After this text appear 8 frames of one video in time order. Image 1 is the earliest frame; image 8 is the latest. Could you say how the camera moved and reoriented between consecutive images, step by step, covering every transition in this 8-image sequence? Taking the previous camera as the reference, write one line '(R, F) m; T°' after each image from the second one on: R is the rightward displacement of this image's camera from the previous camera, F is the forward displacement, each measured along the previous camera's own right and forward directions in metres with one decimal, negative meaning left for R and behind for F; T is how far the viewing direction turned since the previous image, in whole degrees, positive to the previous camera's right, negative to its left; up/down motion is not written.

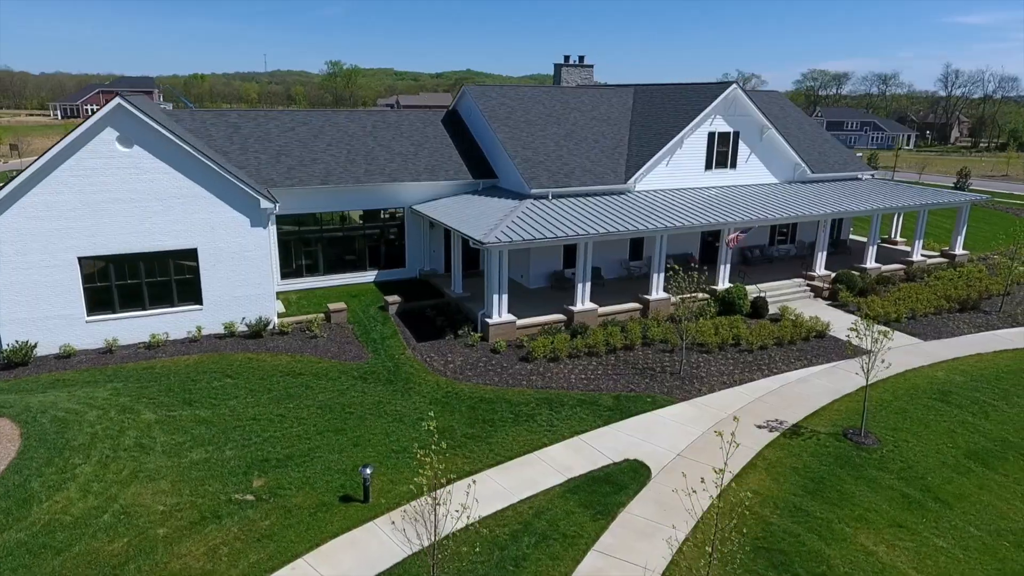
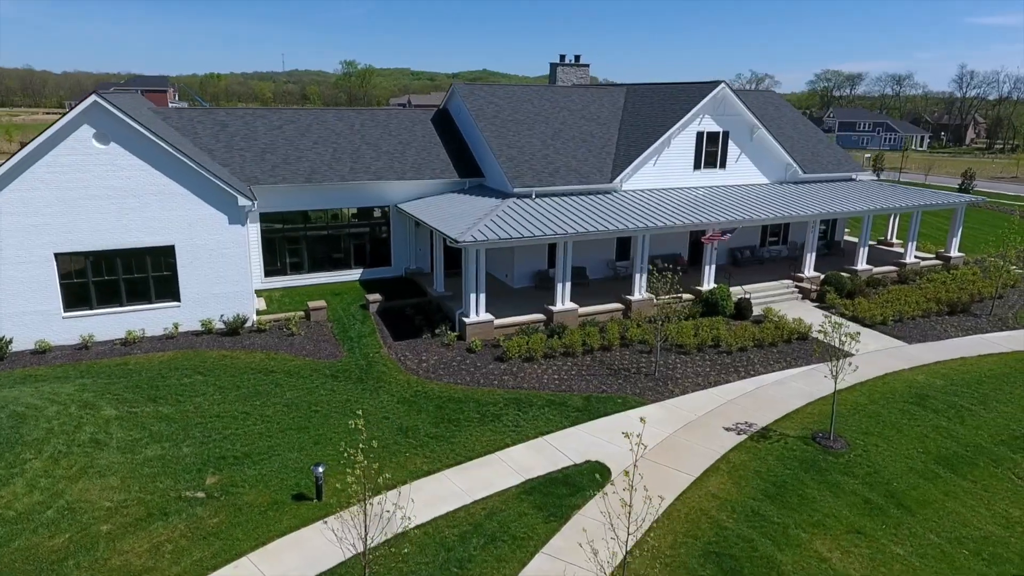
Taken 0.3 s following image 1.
(+1.1, +0.1) m; -1°
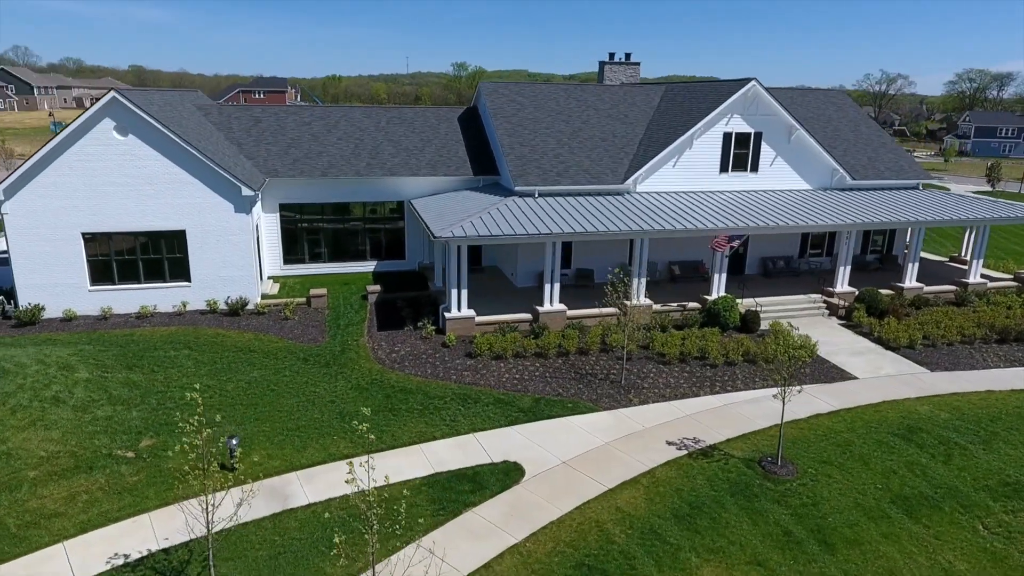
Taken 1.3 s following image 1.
(+3.8, +0.3) m; -9°
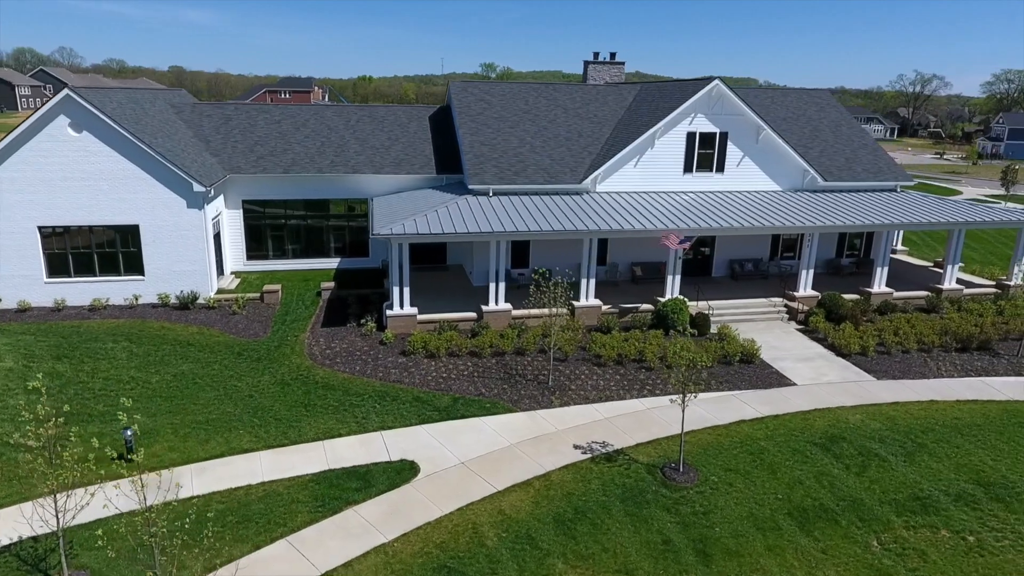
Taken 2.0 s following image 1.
(+2.8, +0.2) m; -3°
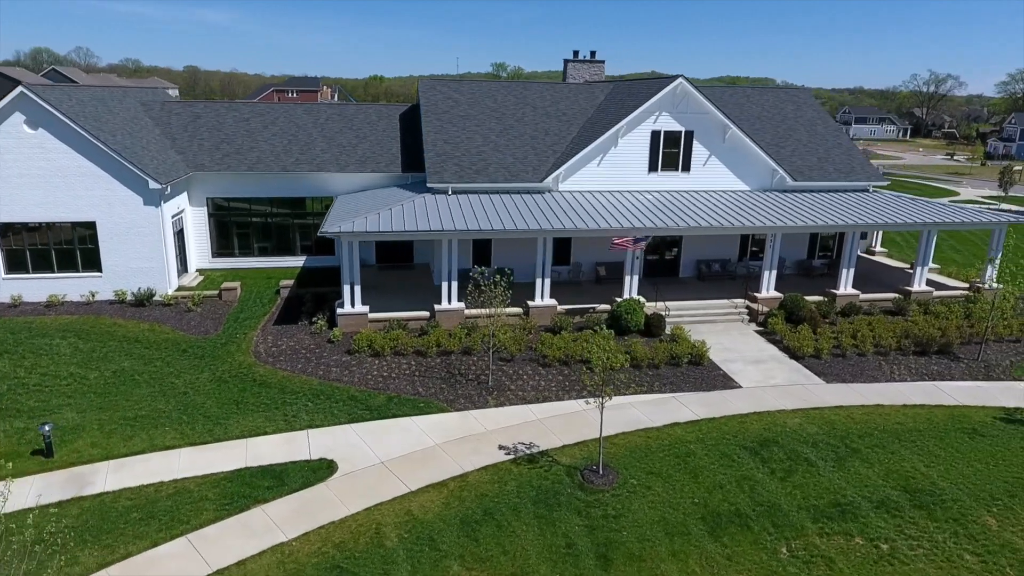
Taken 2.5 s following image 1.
(+2.0, +0.2) m; -1°
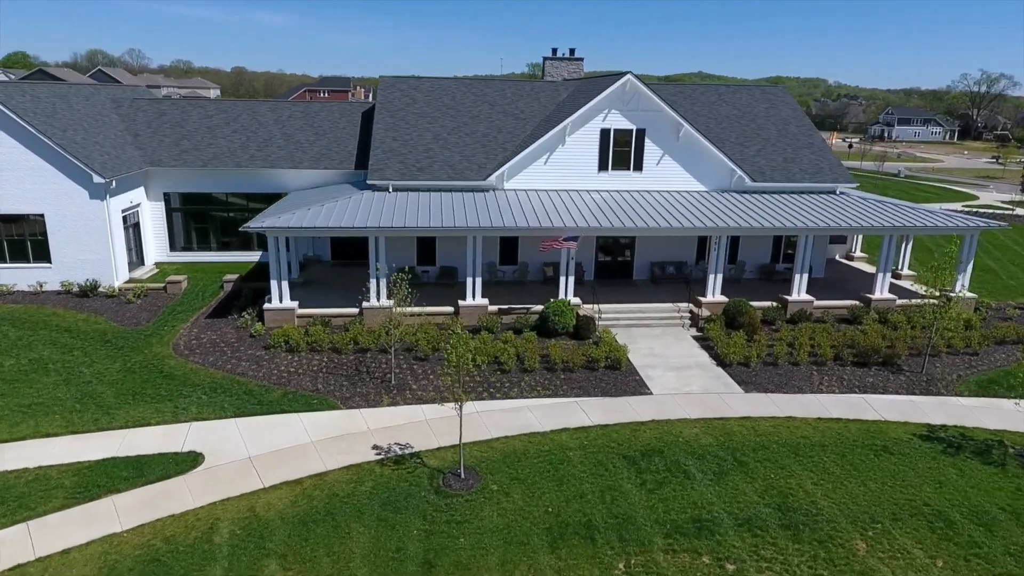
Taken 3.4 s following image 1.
(+3.6, +0.4) m; -3°
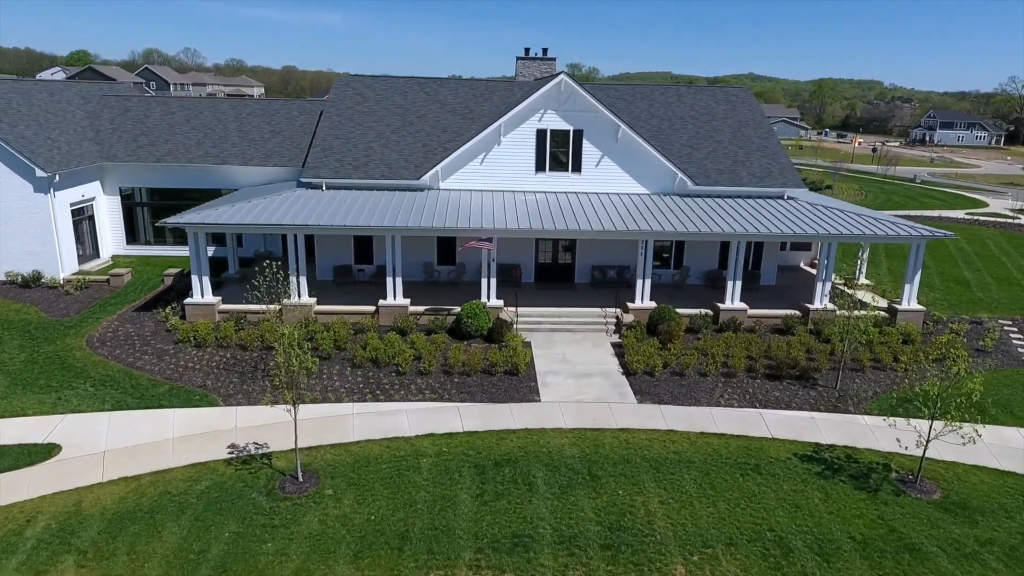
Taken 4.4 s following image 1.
(+4.0, +0.4) m; -4°
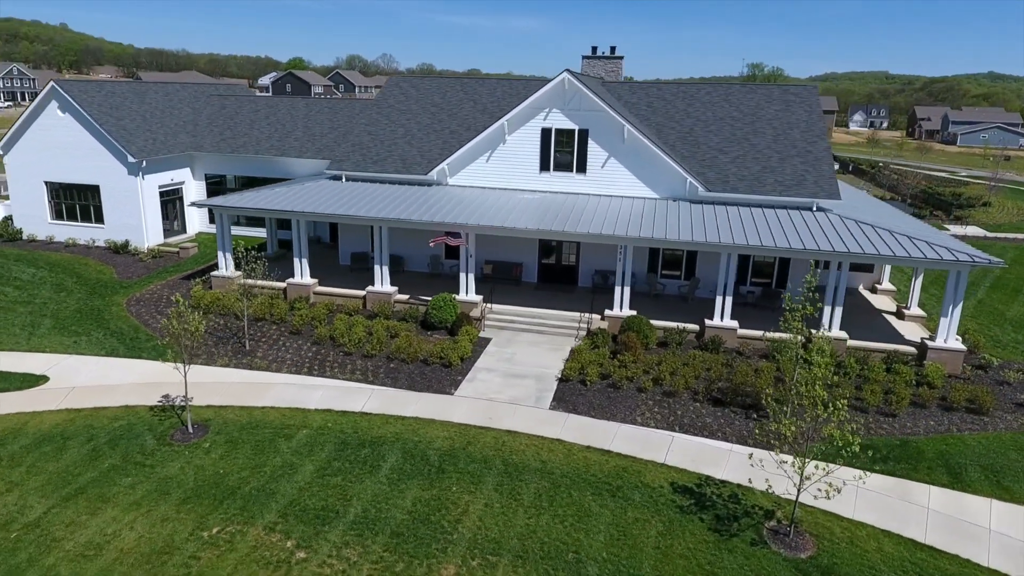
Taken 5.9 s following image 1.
(+6.3, +0.7) m; -15°
